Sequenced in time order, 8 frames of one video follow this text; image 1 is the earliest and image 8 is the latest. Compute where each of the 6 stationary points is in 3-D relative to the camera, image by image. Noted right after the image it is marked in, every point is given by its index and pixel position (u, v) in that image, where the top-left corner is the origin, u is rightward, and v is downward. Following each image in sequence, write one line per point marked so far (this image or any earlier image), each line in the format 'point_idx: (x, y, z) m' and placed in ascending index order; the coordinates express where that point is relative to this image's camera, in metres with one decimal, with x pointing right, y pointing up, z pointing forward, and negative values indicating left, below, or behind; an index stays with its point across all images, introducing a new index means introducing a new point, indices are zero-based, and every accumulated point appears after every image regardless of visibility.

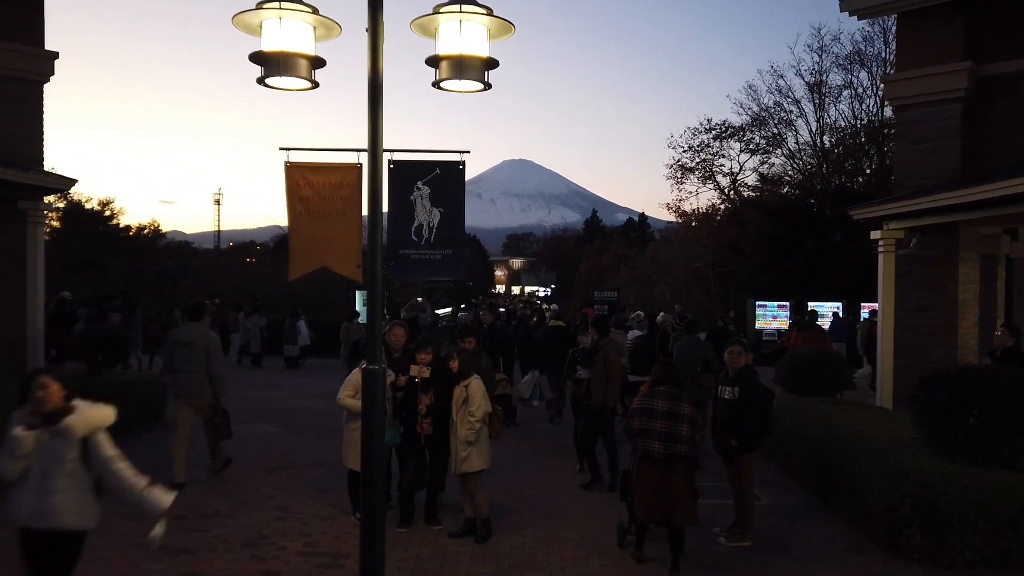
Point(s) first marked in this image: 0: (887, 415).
0: (+5.1, -1.8, +10.0) m
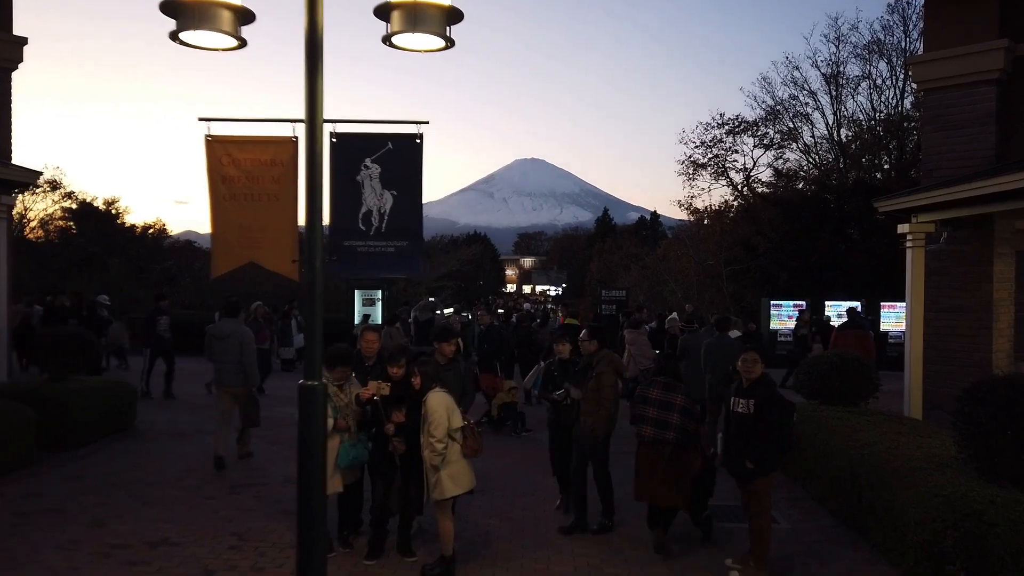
0: (+4.9, -1.7, +9.0) m
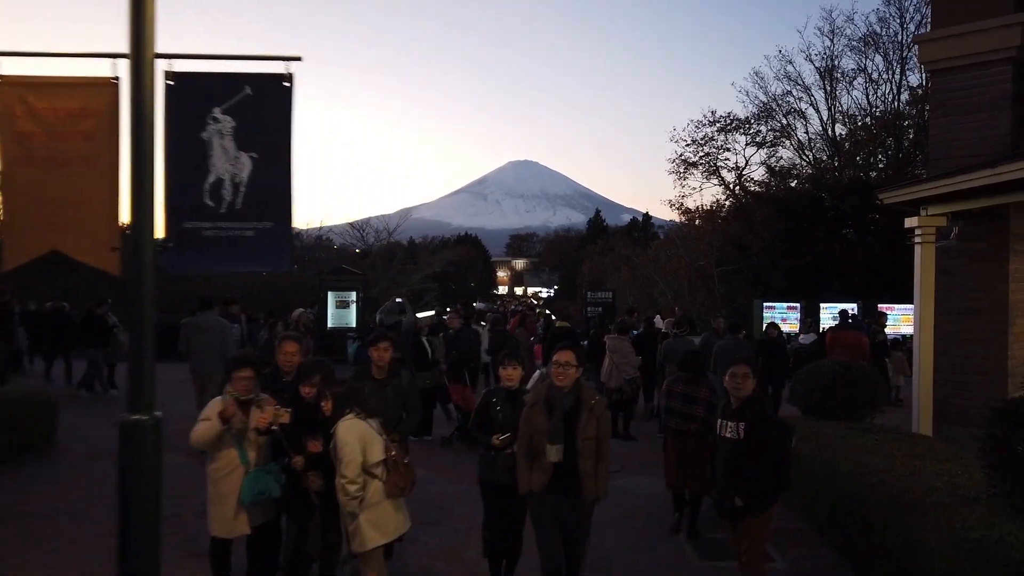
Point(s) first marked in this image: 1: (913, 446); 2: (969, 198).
0: (+4.5, -1.7, +7.8) m
1: (+4.4, -1.7, +8.2) m
2: (+6.5, +1.3, +10.6) m
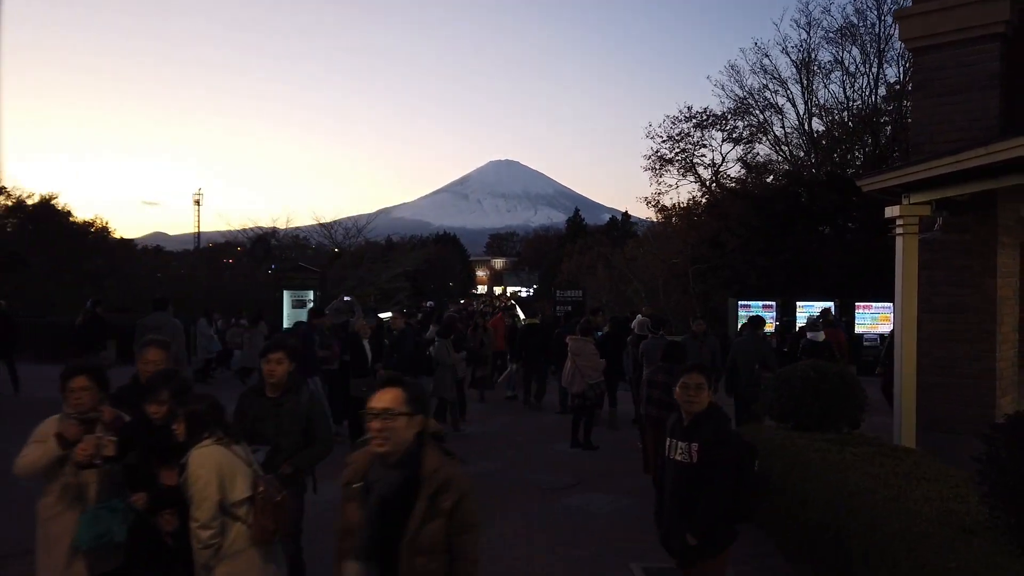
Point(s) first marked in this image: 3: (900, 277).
0: (+3.8, -1.7, +6.8) m
1: (+3.7, -1.7, +7.2) m
2: (+5.7, +1.4, +9.7) m
3: (+5.2, +0.1, +10.0) m
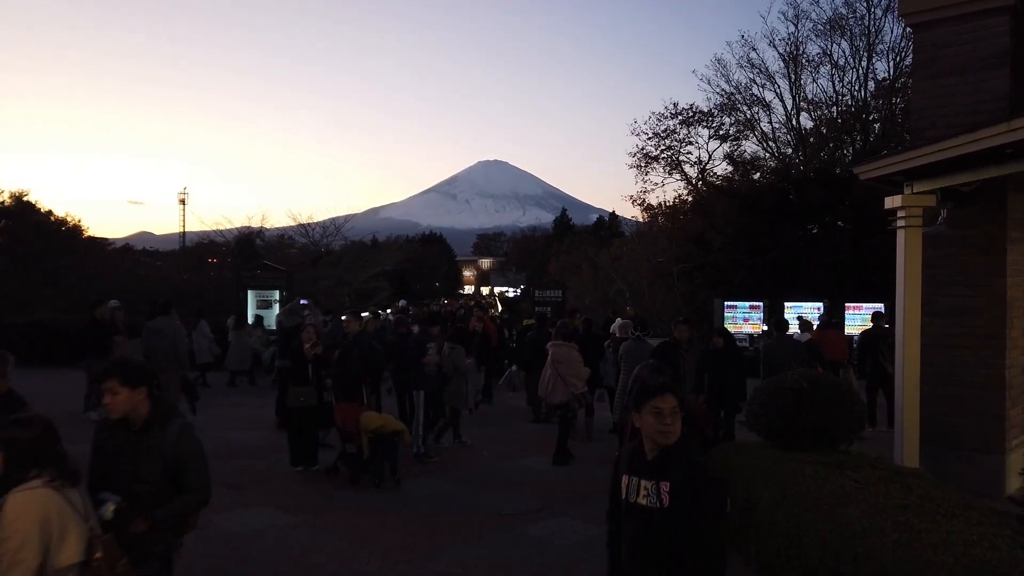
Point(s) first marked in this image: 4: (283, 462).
0: (+3.3, -1.7, +5.8) m
1: (+3.3, -1.7, +6.2) m
2: (+5.2, +1.4, +8.7) m
3: (+4.7, +0.1, +9.0) m
4: (-3.4, -2.6, +11.0) m
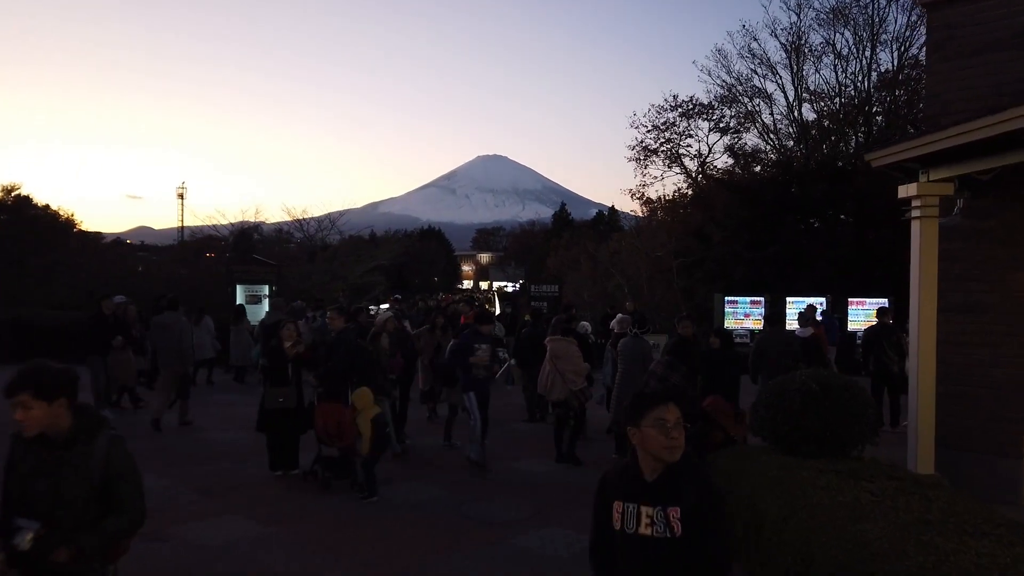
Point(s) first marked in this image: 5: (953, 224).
0: (+3.2, -1.6, +5.2) m
1: (+3.1, -1.6, +5.7) m
2: (+5.1, +1.4, +8.1) m
3: (+4.6, +0.2, +8.5) m
4: (-3.5, -2.5, +10.5) m
5: (+5.3, +0.8, +8.9) m
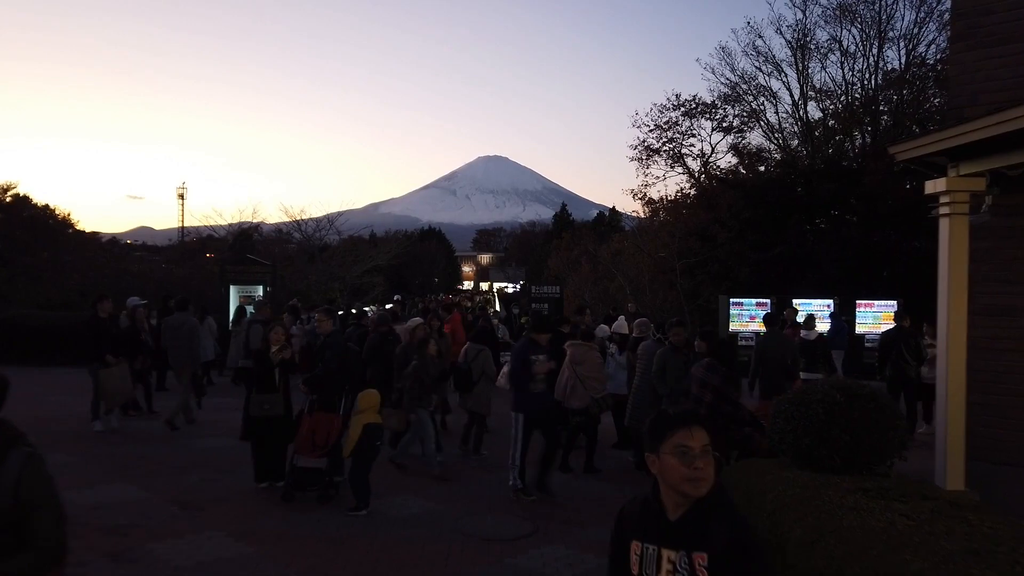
0: (+3.2, -1.7, +4.7) m
1: (+3.1, -1.7, +5.1) m
2: (+5.1, +1.4, +7.6) m
3: (+4.6, +0.1, +7.9) m
4: (-3.5, -2.5, +9.9) m
5: (+5.3, +0.7, +8.4) m
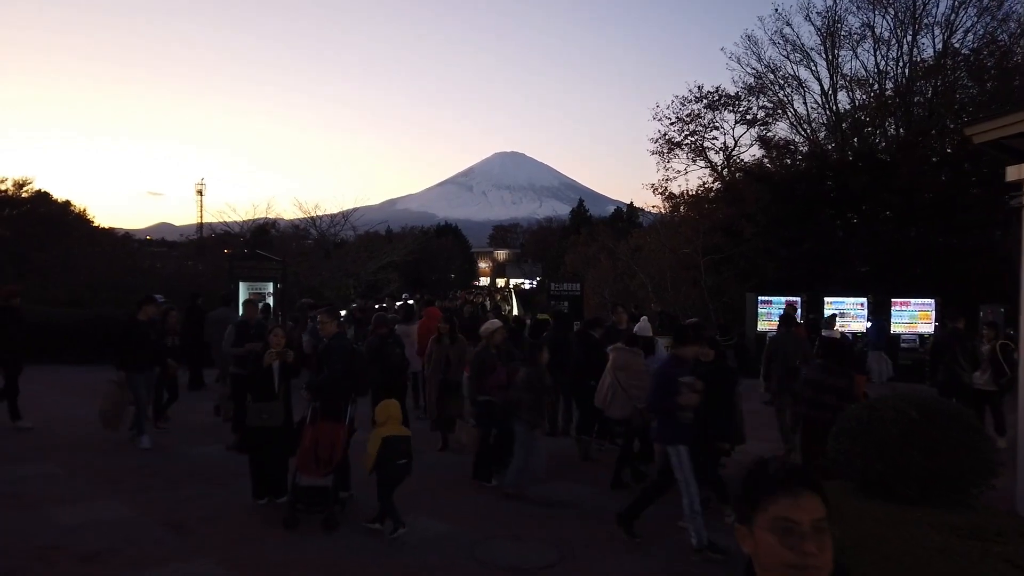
0: (+3.3, -1.7, +3.8) m
1: (+3.3, -1.7, +4.2) m
2: (+5.3, +1.4, +6.6) m
3: (+4.8, +0.1, +7.0) m
4: (-3.3, -2.5, +9.2) m
5: (+5.5, +0.7, +7.4) m
